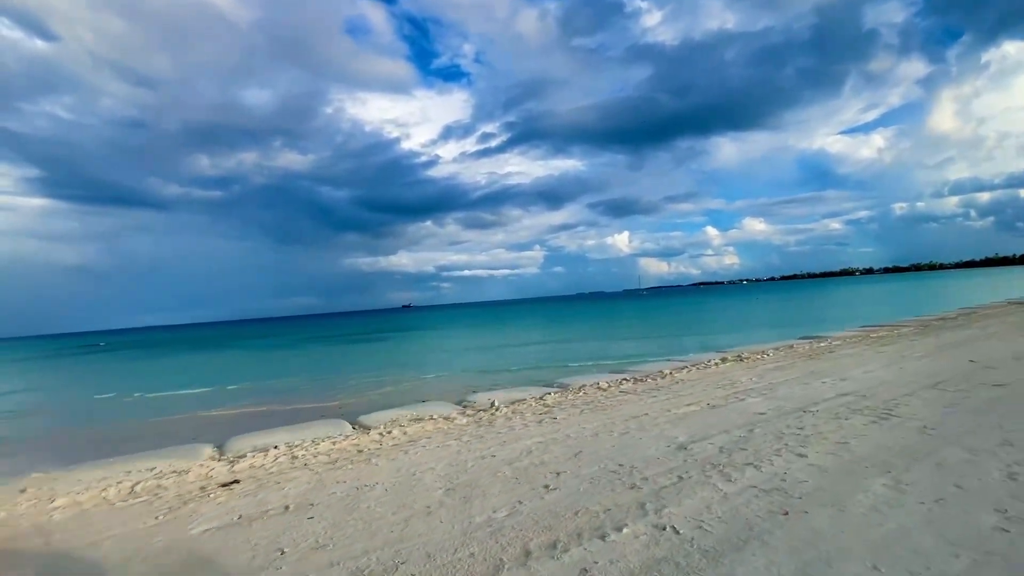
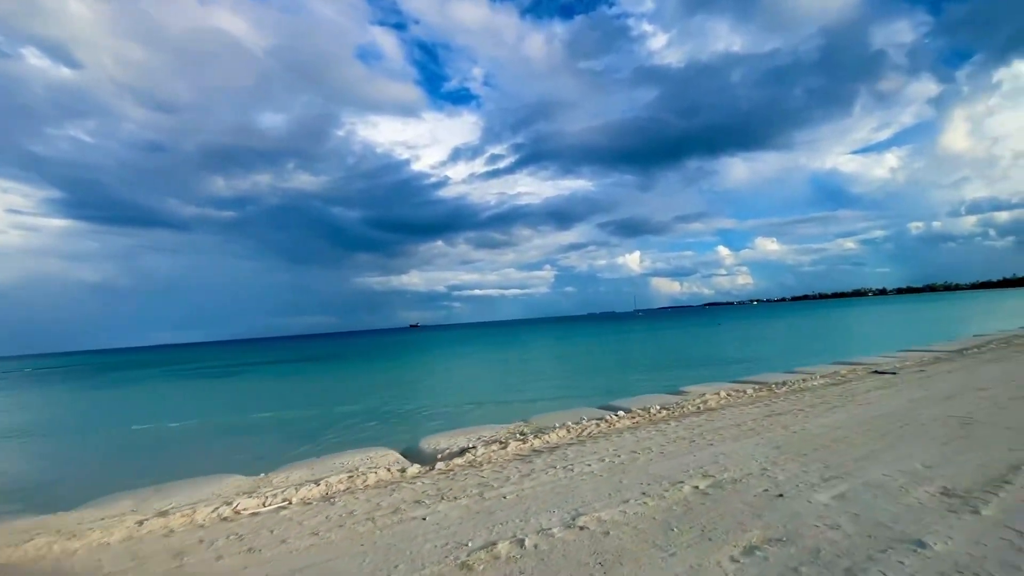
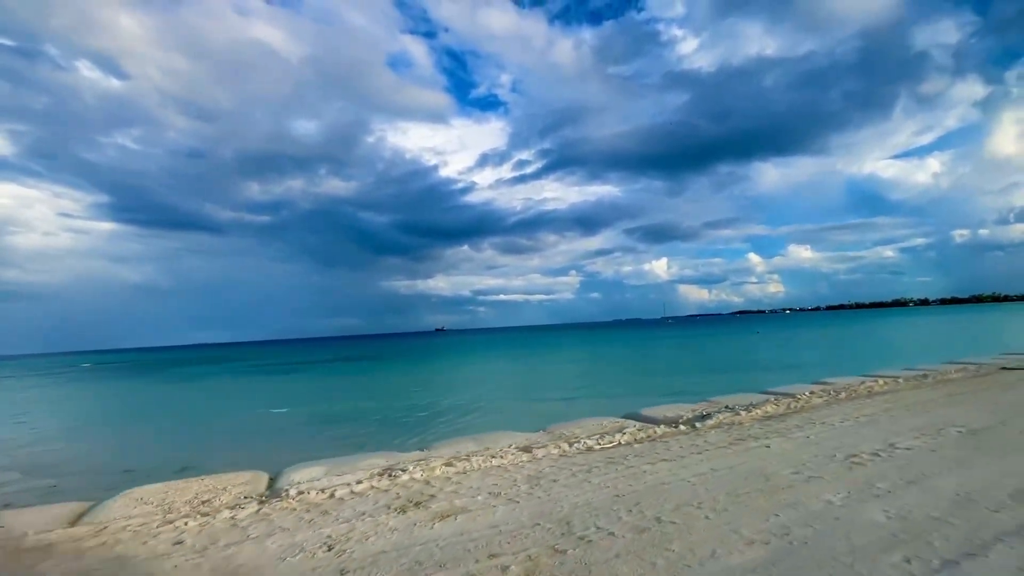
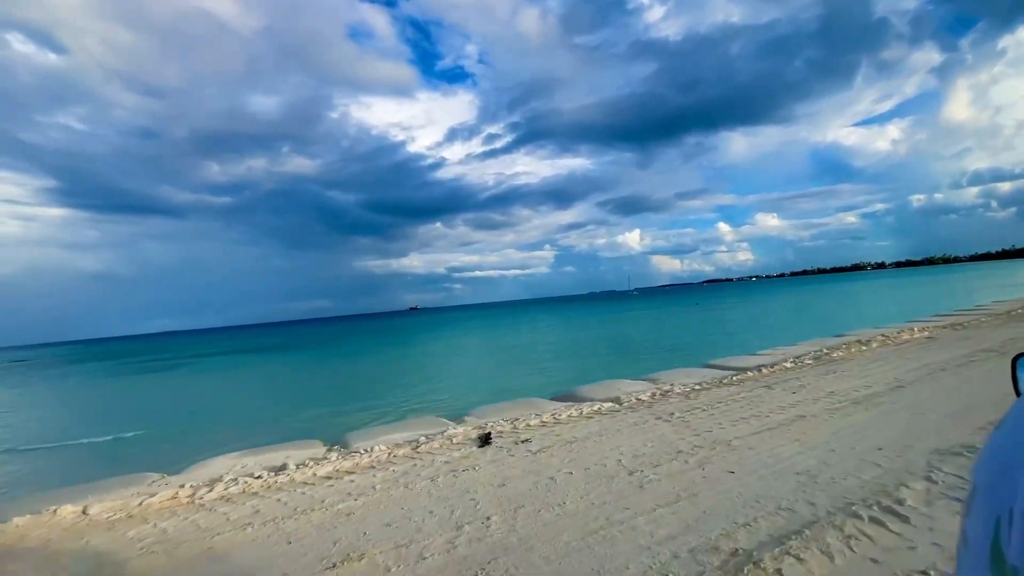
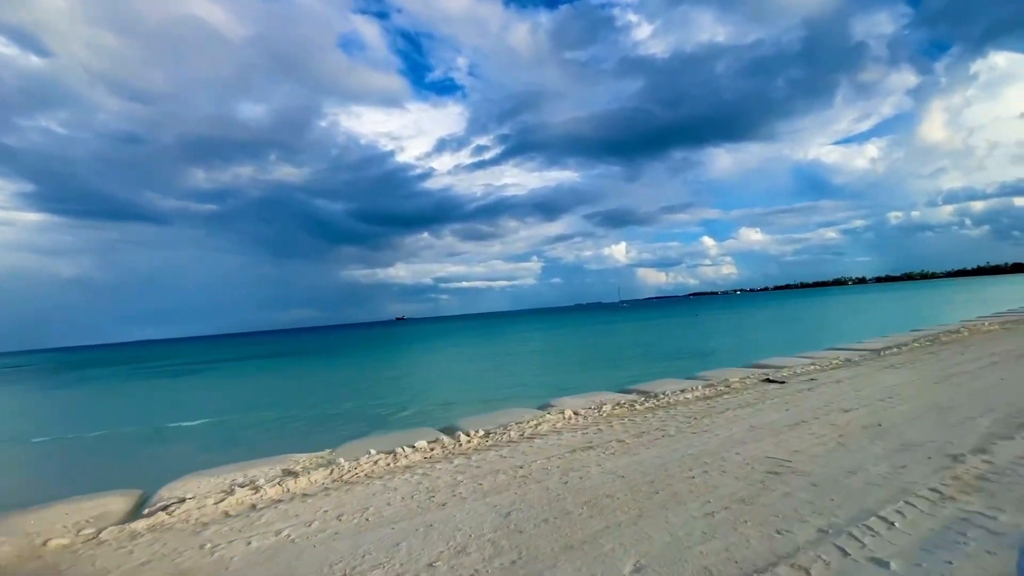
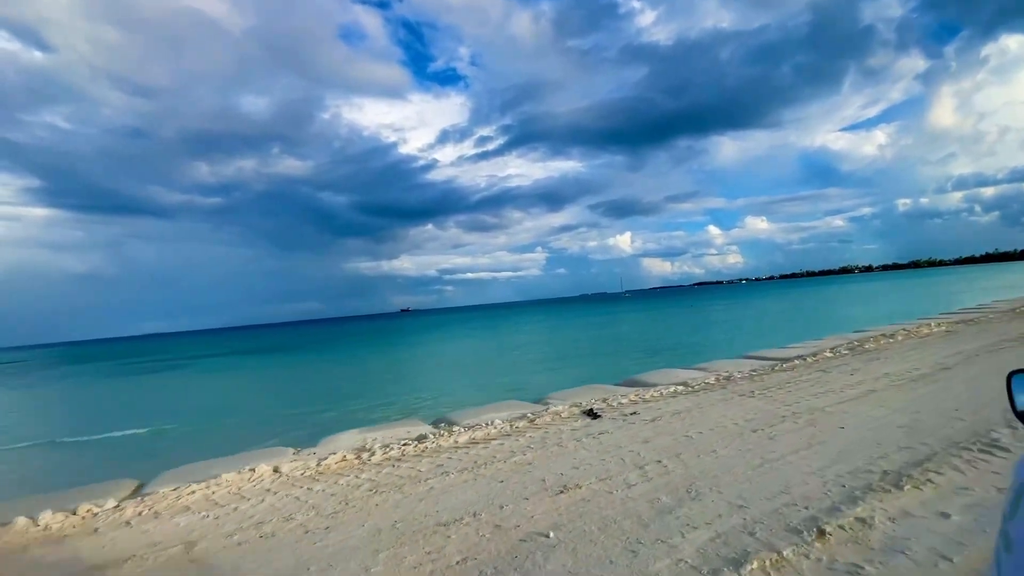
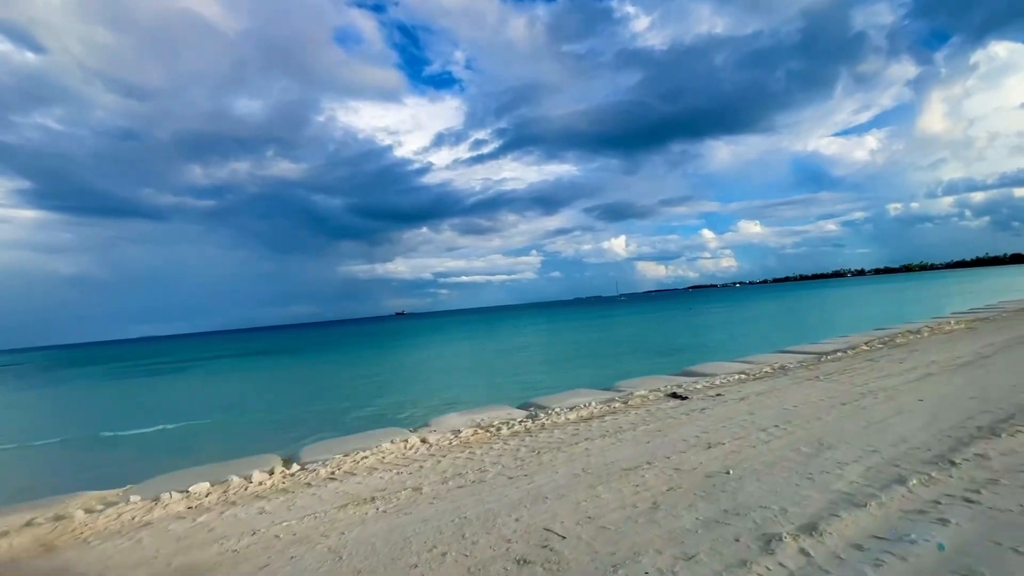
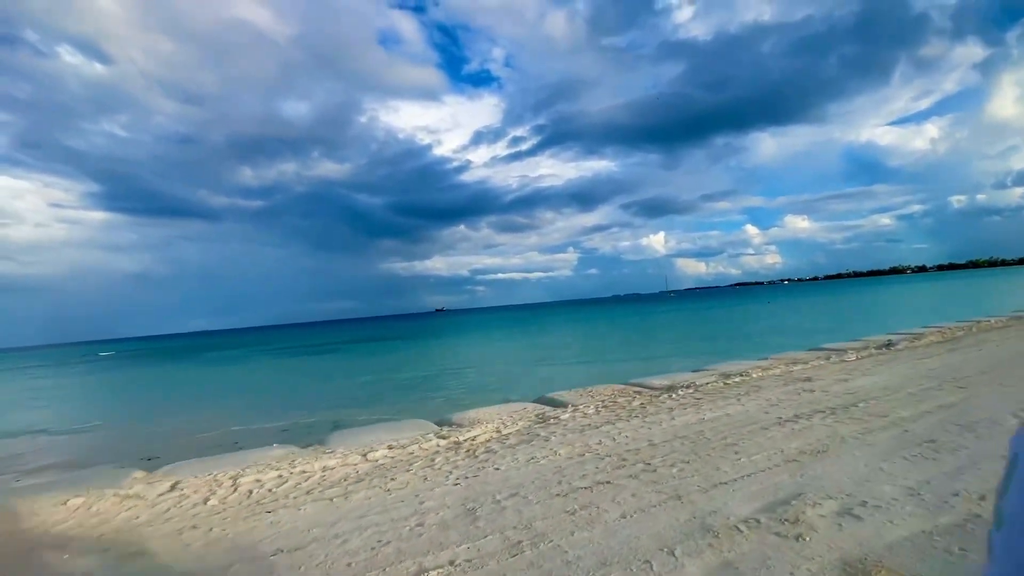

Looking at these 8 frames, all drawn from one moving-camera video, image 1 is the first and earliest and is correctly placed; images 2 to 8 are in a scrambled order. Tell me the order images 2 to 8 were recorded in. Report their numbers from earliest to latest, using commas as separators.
8, 3, 2, 5, 7, 6, 4
